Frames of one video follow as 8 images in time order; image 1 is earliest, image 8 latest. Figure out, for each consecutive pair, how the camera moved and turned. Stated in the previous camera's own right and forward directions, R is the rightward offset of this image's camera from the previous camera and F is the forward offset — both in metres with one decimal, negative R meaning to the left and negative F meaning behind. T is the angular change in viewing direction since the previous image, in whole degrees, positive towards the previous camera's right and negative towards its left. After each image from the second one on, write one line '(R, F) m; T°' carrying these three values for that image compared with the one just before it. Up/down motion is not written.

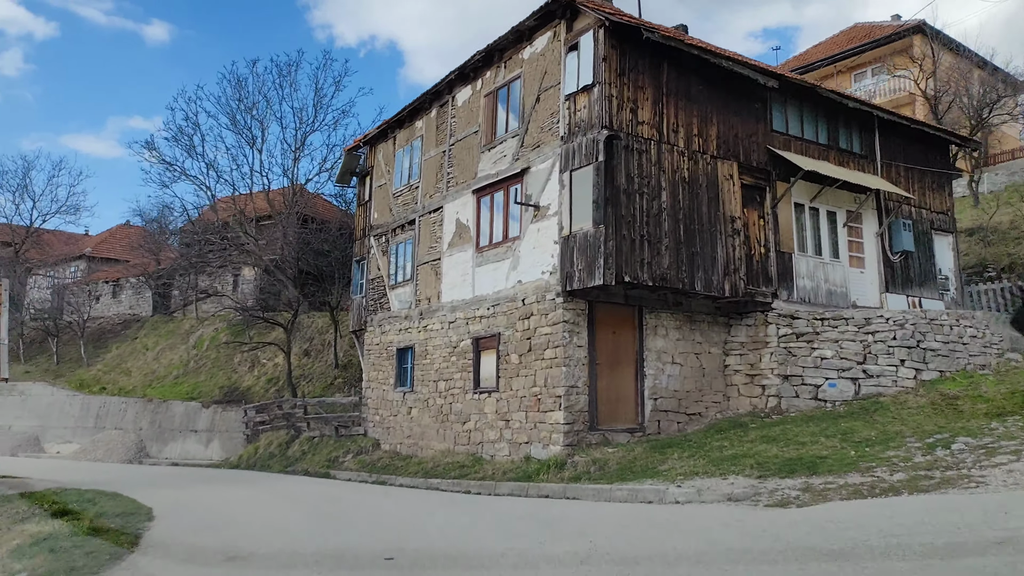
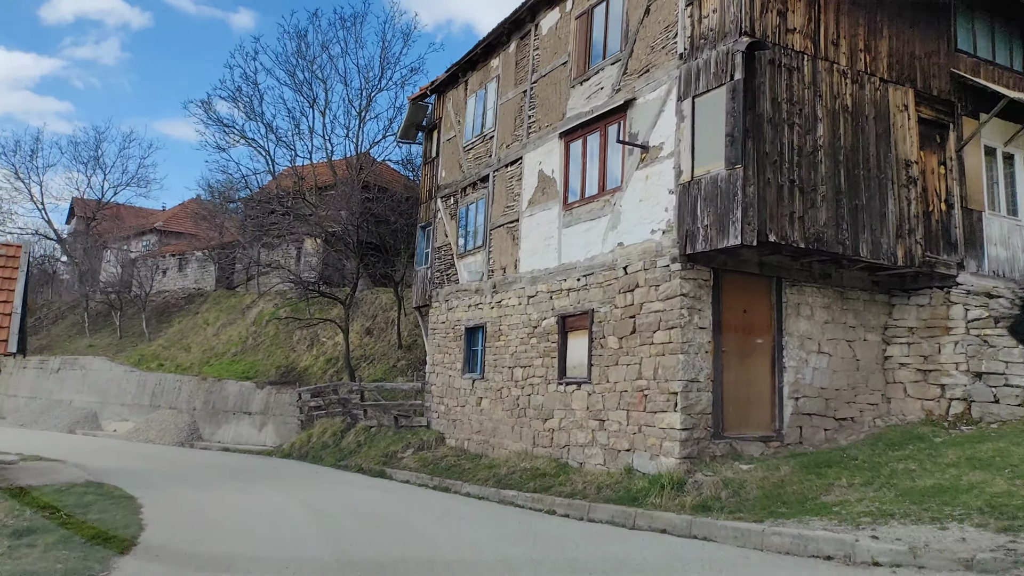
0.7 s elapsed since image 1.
(-0.3, +2.7) m; -5°
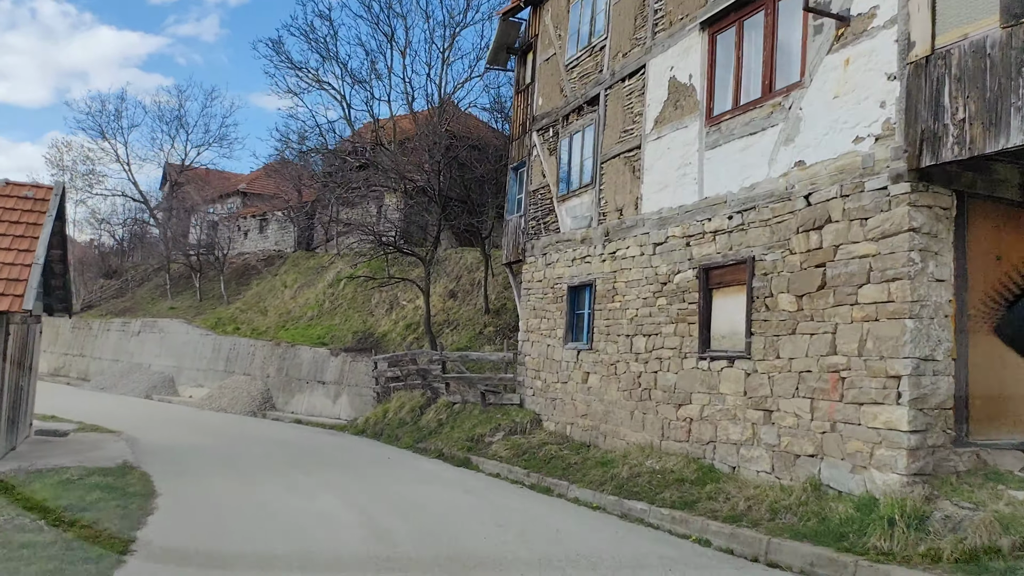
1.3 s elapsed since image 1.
(-0.4, +2.7) m; -6°
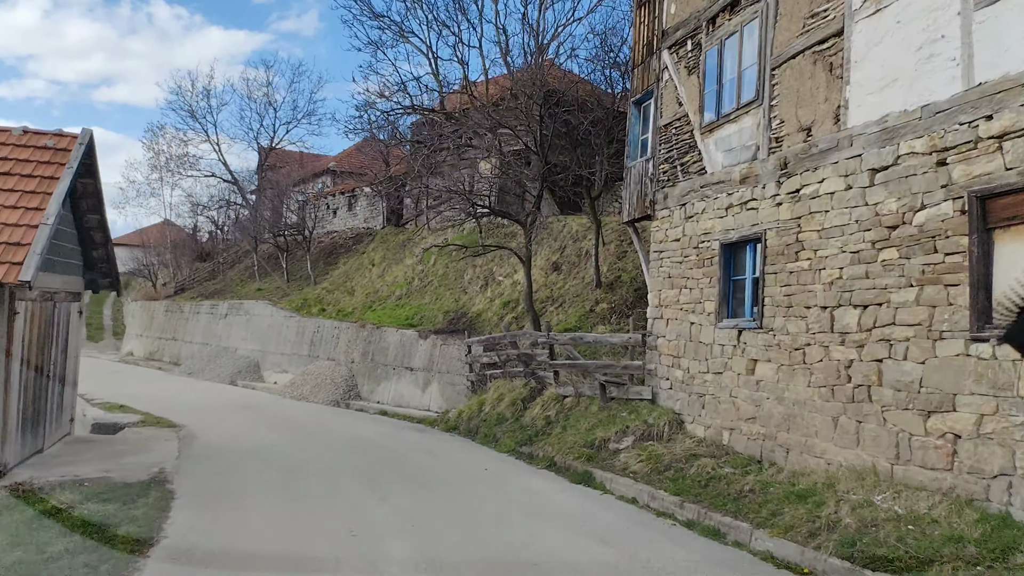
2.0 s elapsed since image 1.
(-0.4, +2.8) m; -7°
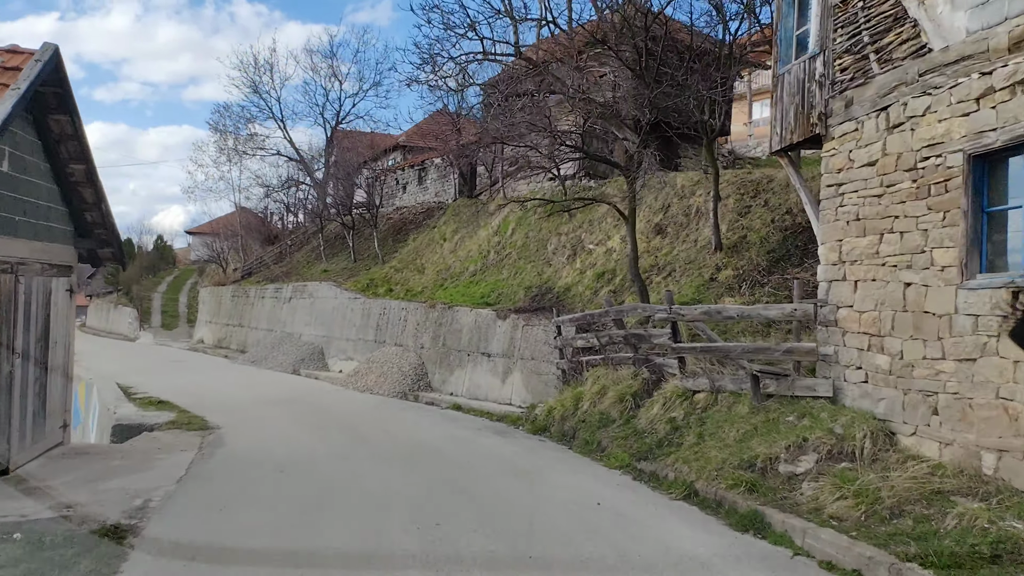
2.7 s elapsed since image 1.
(-0.3, +2.9) m; -6°
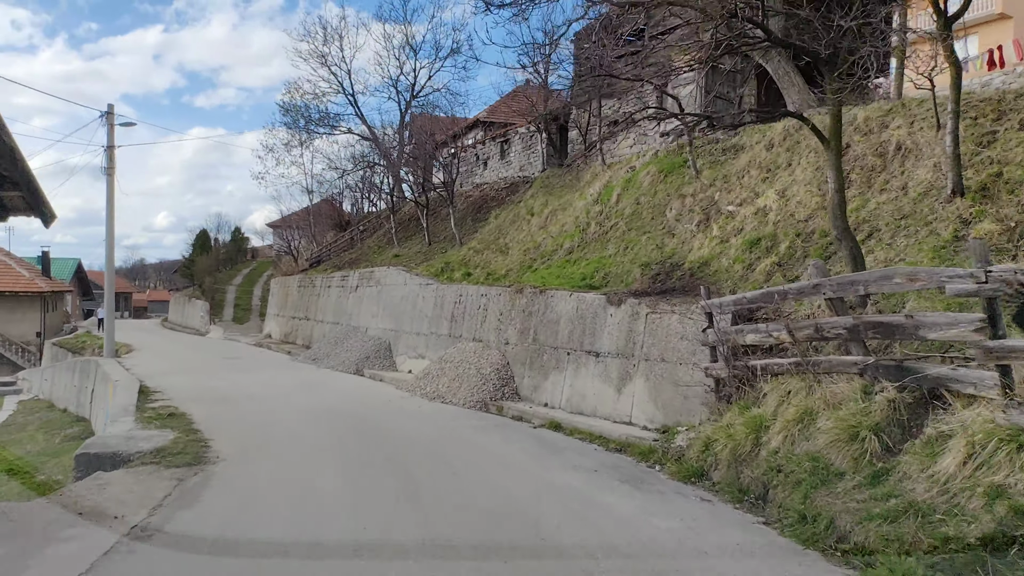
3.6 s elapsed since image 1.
(-0.5, +3.9) m; -6°
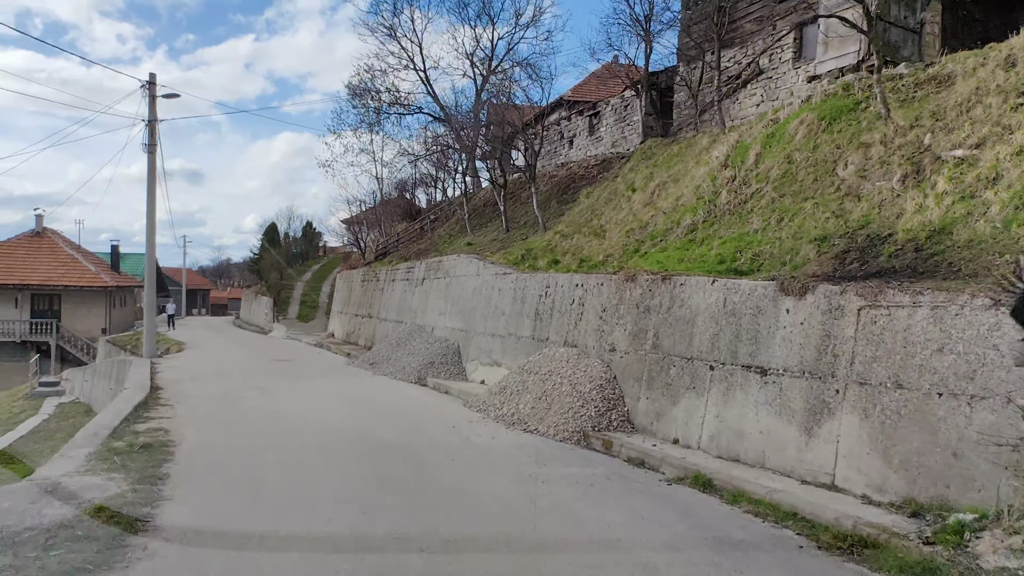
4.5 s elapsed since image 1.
(-0.4, +3.7) m; -6°
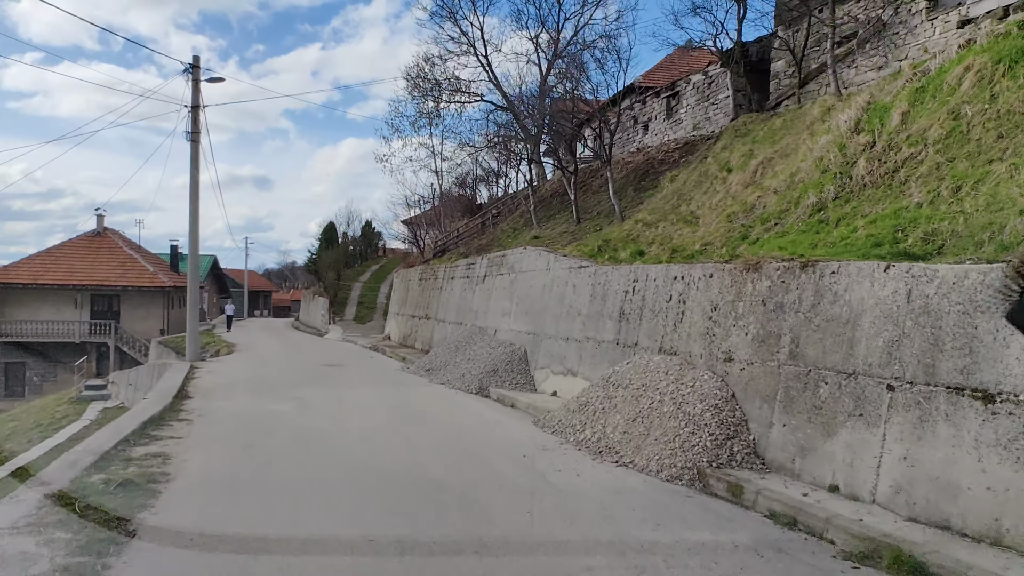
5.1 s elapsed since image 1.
(-0.3, +2.2) m; -5°
